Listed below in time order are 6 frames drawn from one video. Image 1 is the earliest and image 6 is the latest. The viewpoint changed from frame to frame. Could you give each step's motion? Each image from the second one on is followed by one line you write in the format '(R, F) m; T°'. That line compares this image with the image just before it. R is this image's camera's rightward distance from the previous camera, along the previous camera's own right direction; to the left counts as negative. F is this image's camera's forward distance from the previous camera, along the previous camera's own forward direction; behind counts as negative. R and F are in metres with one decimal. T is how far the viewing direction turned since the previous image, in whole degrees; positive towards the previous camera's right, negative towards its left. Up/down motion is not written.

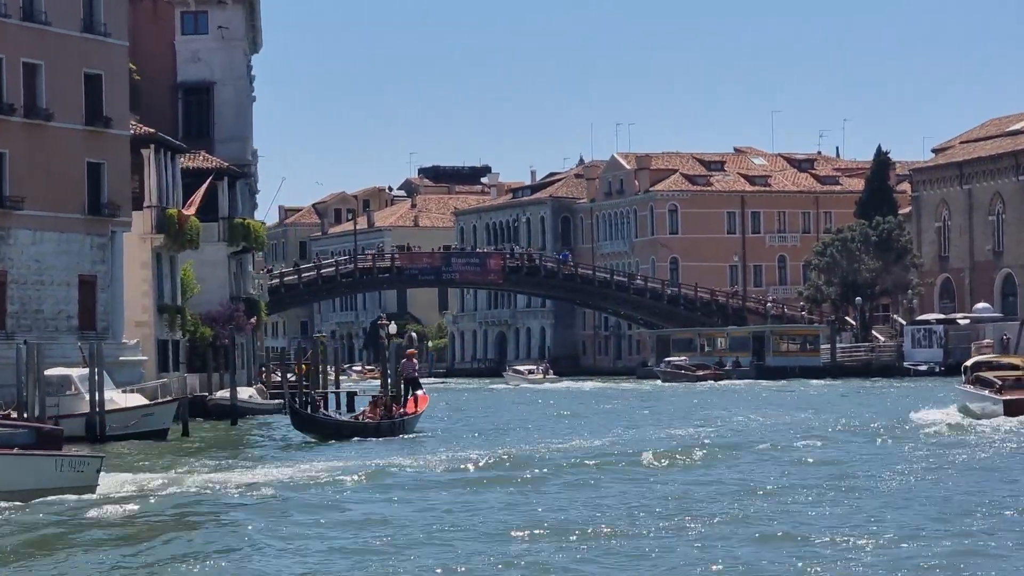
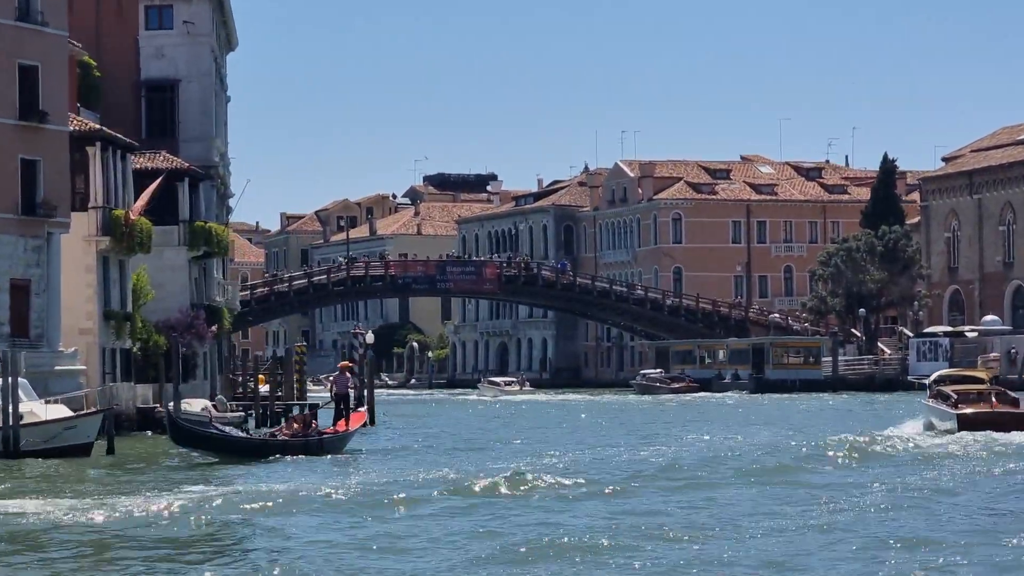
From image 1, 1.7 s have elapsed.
(+1.2, +3.0) m; 0°
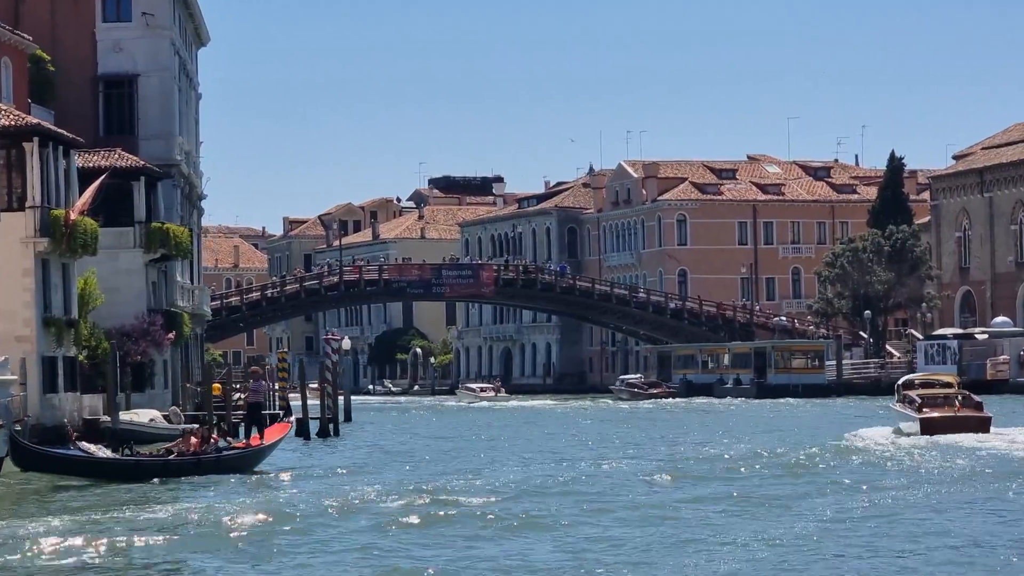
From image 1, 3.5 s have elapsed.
(+1.2, +3.1) m; -1°
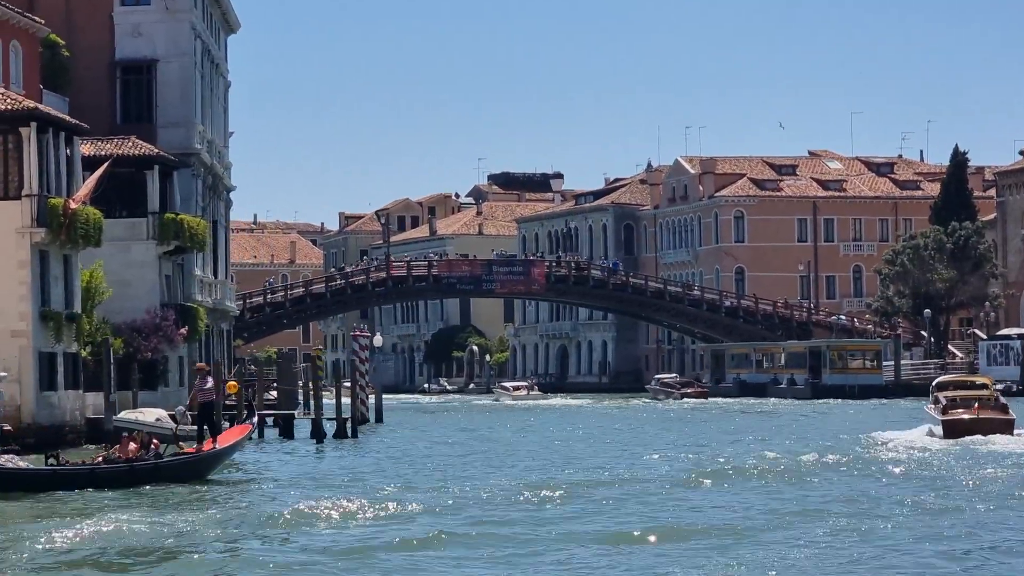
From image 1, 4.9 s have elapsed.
(+1.1, +2.7) m; -2°
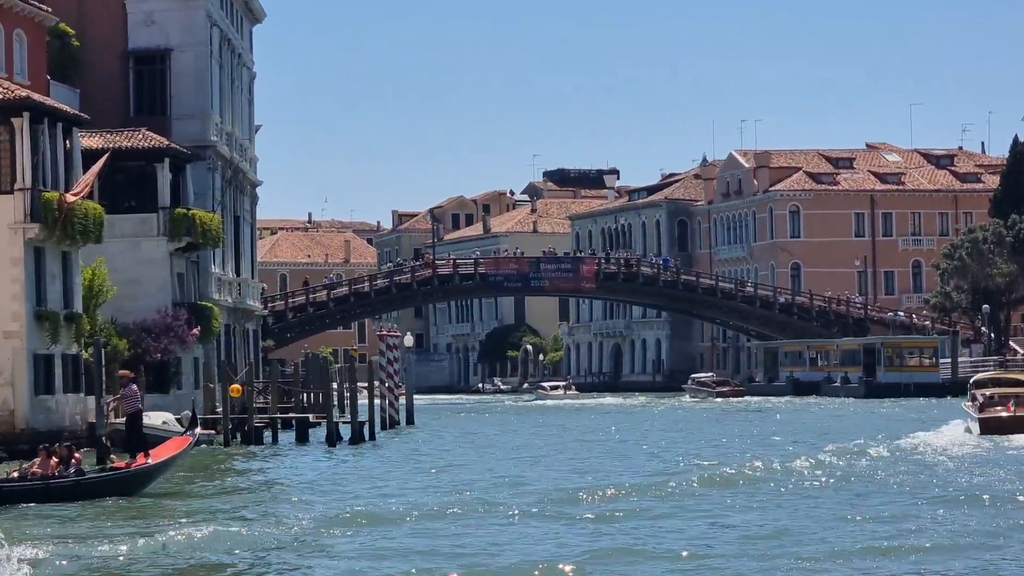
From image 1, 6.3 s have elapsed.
(+1.0, +2.5) m; -2°
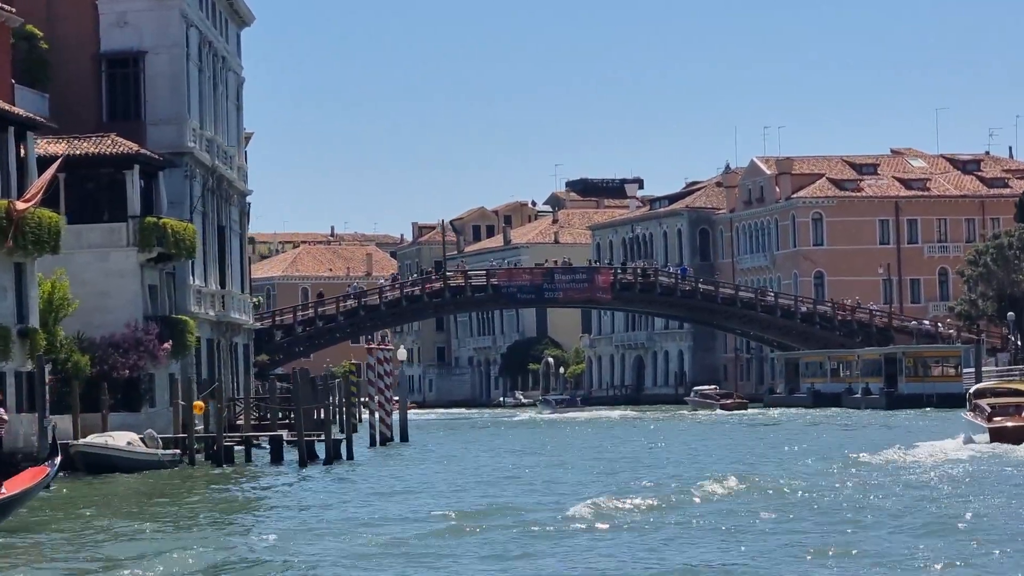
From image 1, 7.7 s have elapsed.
(+1.1, +2.7) m; -1°
